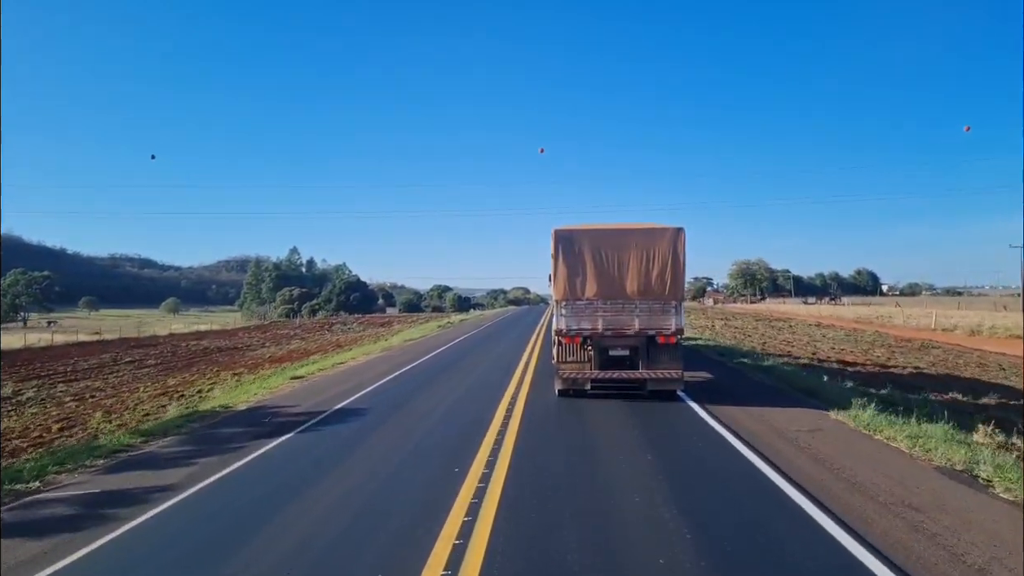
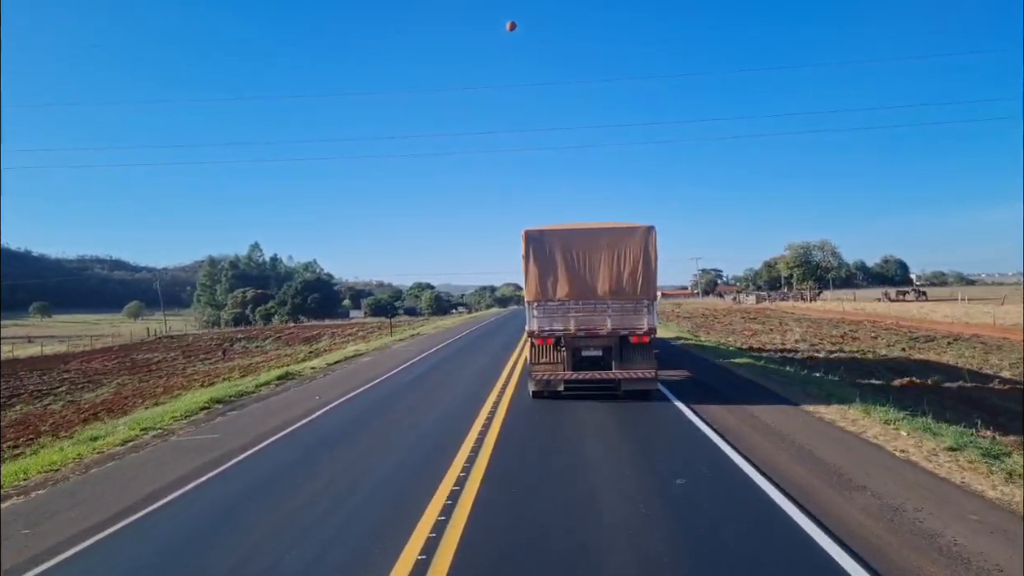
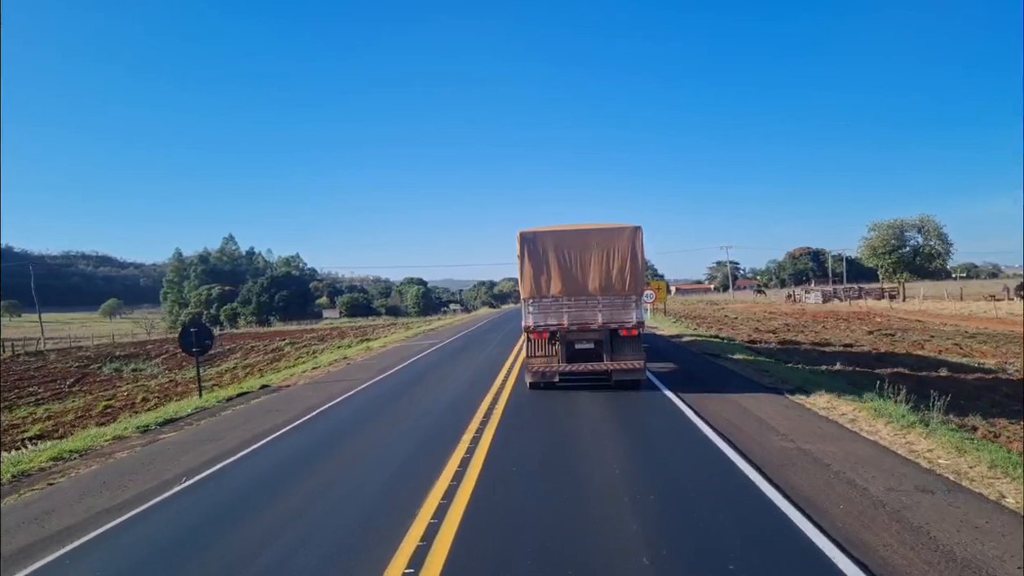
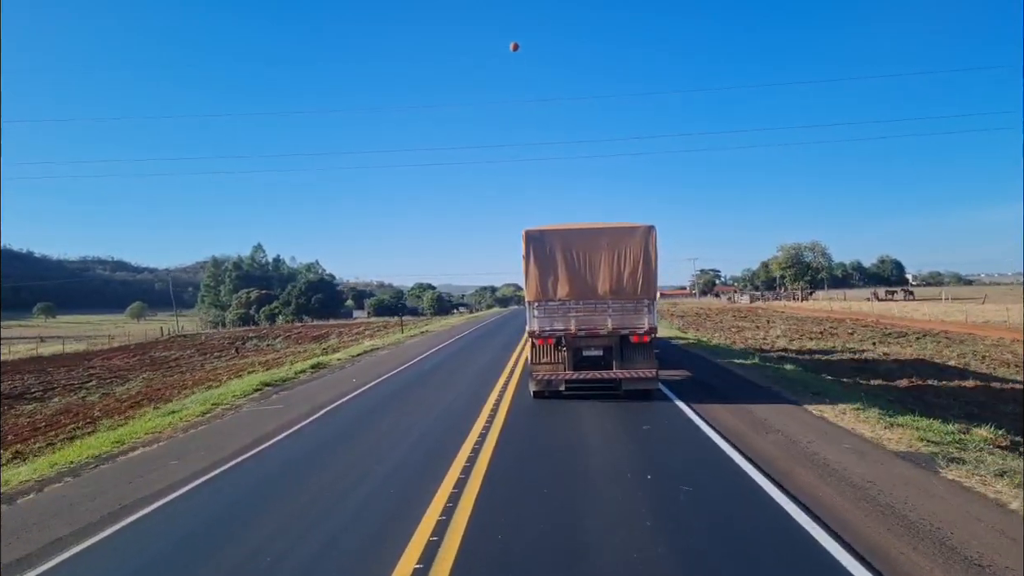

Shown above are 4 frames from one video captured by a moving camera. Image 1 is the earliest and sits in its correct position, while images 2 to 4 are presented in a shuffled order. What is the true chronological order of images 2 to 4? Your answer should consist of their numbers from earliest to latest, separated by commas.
4, 2, 3
